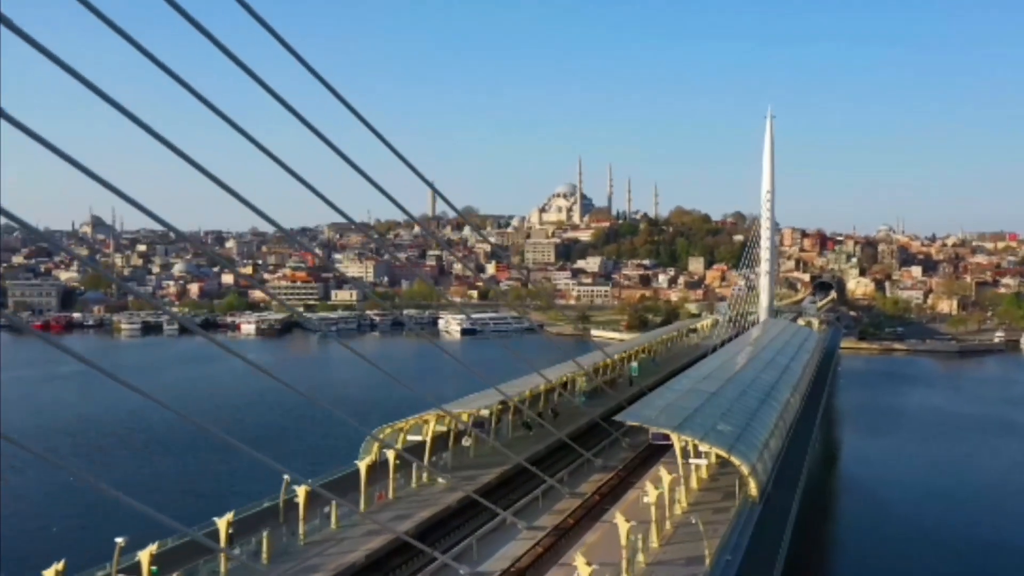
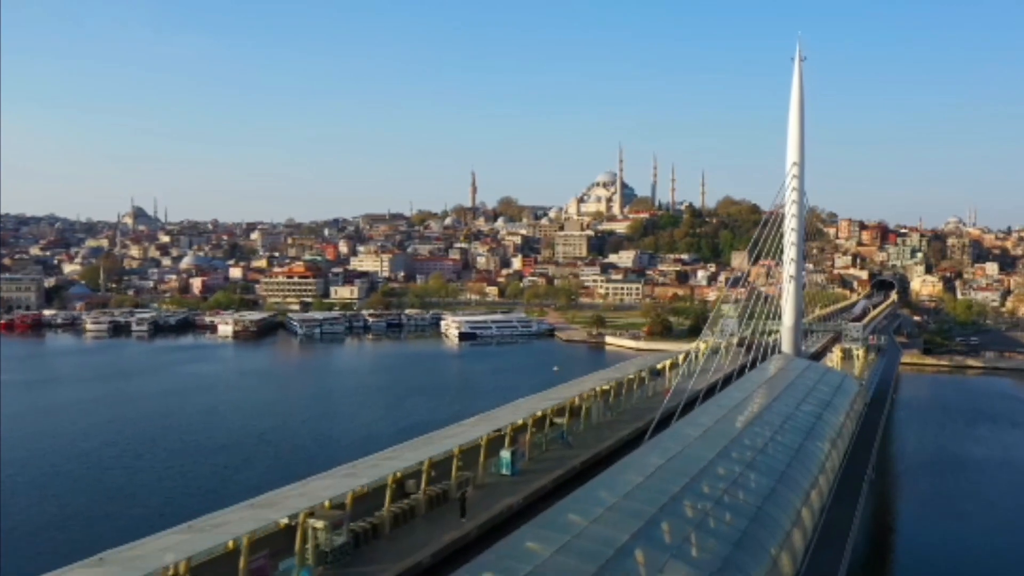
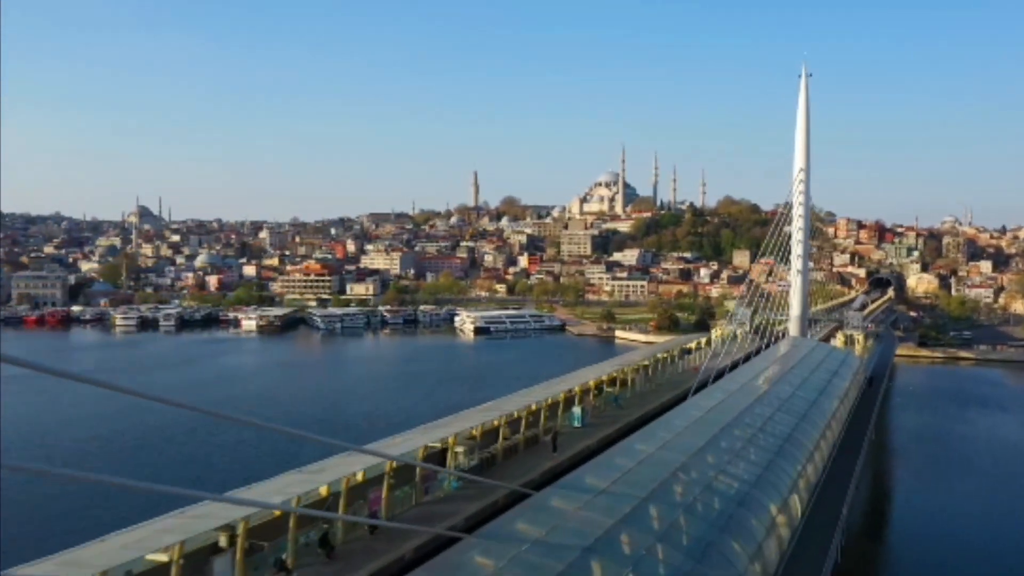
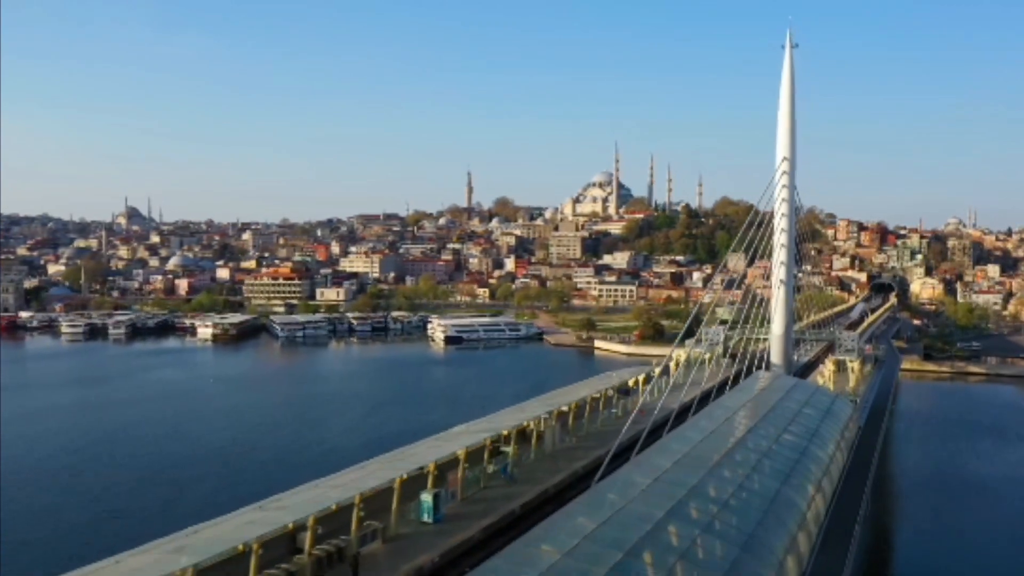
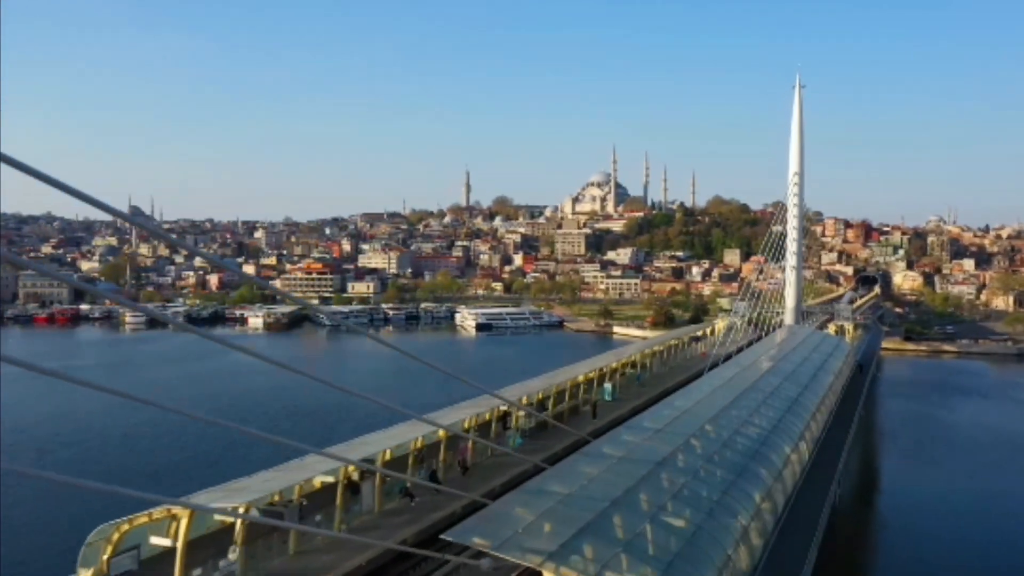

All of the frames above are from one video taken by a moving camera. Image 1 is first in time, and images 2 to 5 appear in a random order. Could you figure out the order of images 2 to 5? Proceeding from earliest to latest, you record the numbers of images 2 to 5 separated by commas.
5, 3, 2, 4
